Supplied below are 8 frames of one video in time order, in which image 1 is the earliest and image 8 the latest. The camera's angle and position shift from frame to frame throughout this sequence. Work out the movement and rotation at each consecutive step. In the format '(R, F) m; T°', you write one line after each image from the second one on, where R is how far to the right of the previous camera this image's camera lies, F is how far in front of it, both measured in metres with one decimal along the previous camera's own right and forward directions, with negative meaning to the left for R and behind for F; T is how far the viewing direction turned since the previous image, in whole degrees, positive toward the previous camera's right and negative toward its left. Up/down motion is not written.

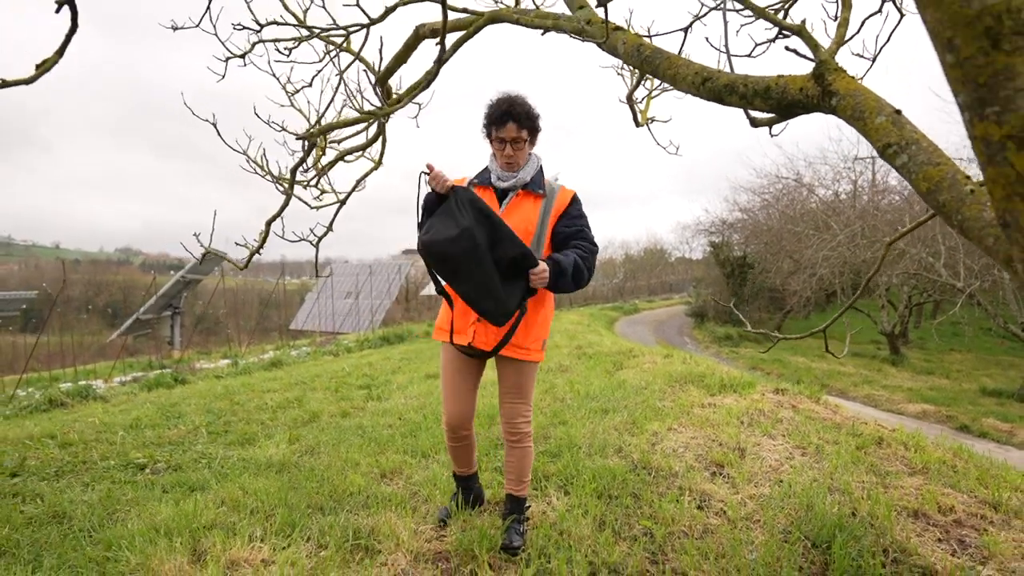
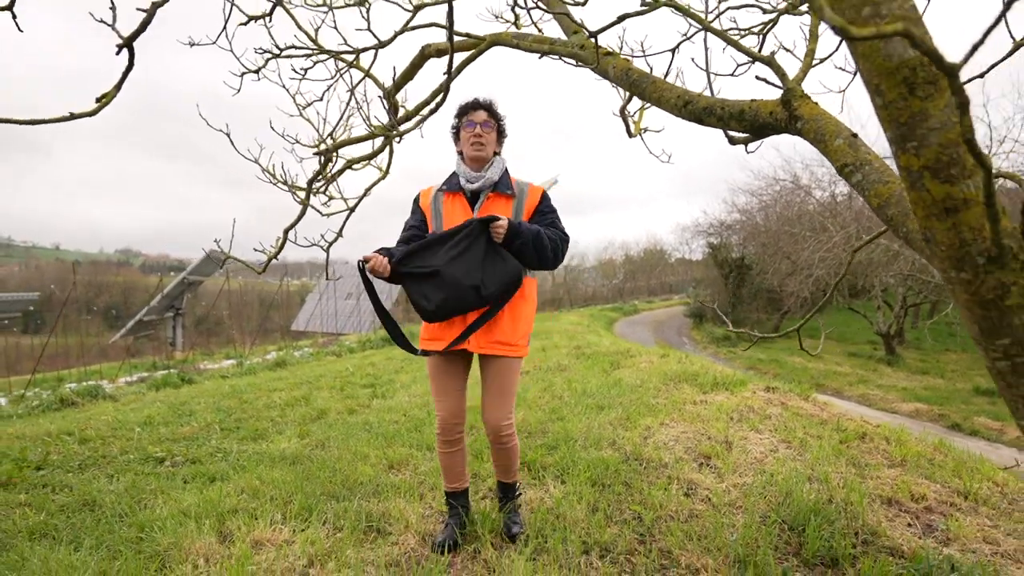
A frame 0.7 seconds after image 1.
(0.0, -0.2) m; 0°
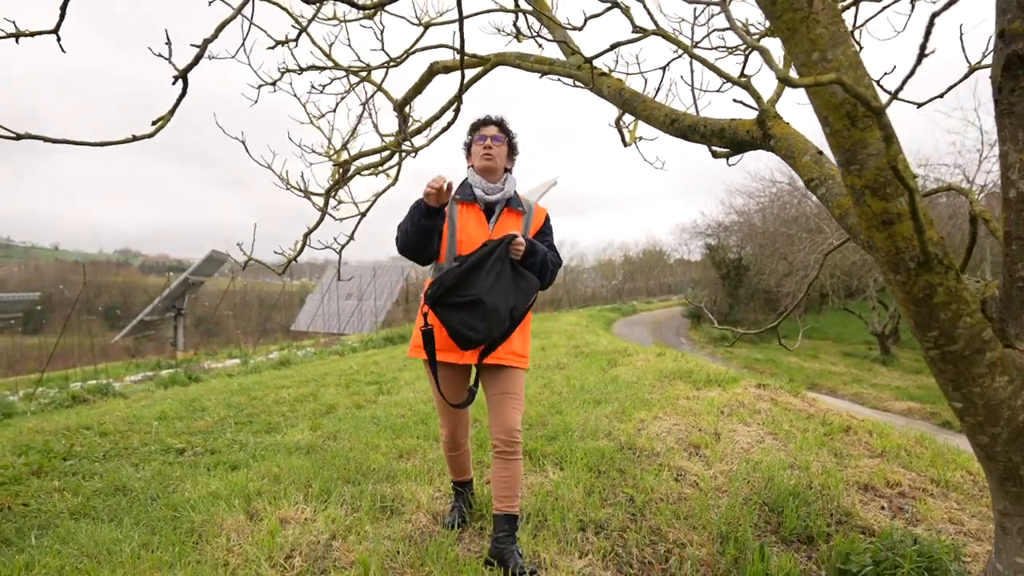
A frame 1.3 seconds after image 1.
(0.0, -0.2) m; 0°
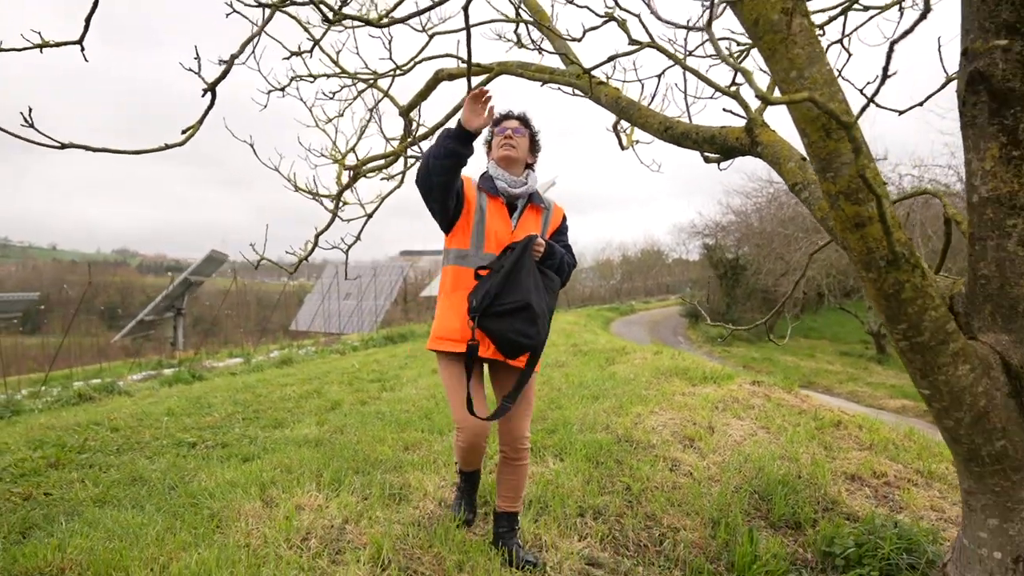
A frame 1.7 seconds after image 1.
(0.0, -0.1) m; 0°
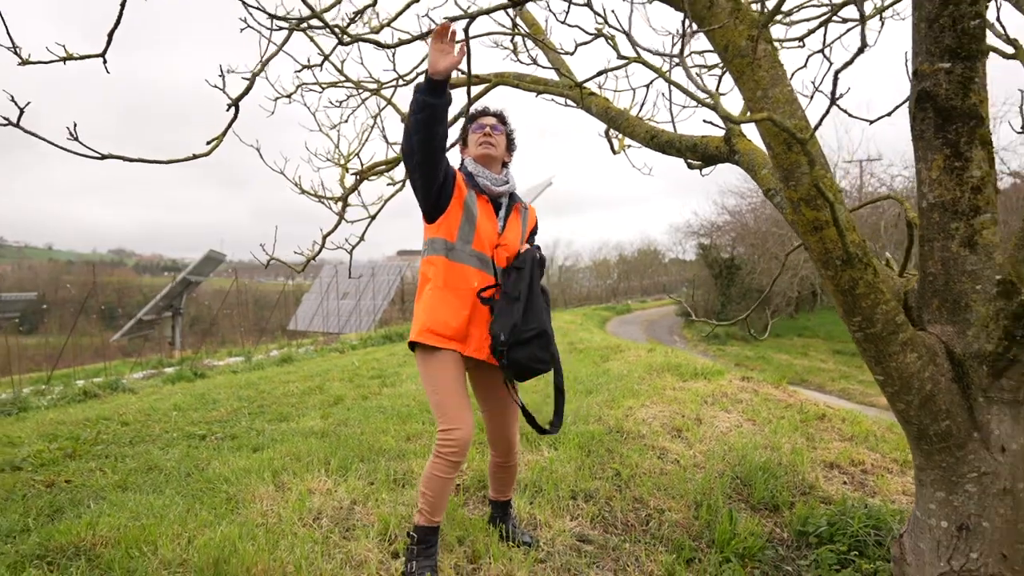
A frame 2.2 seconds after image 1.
(0.0, -0.2) m; 0°
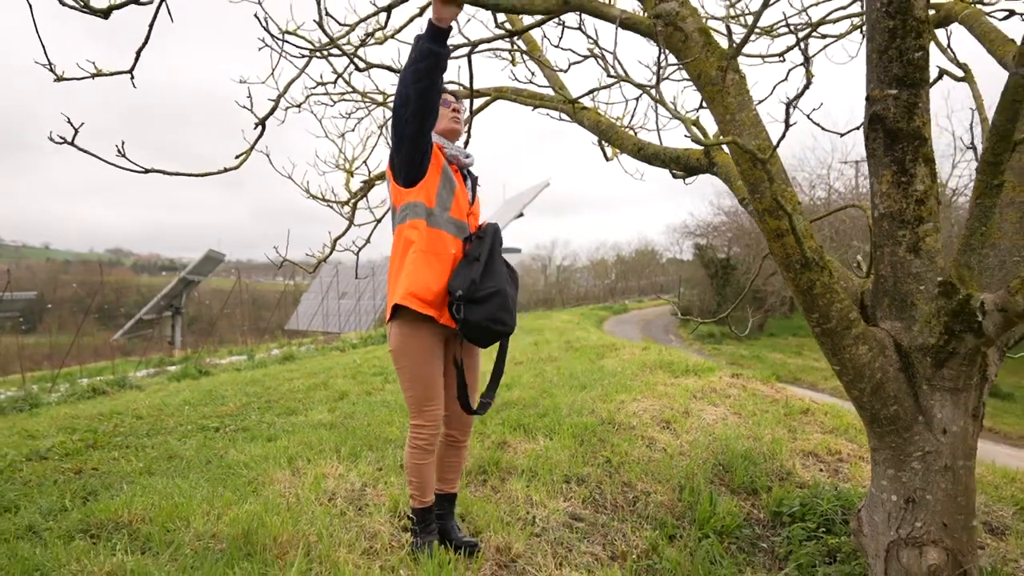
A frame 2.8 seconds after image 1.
(0.0, -0.2) m; 0°
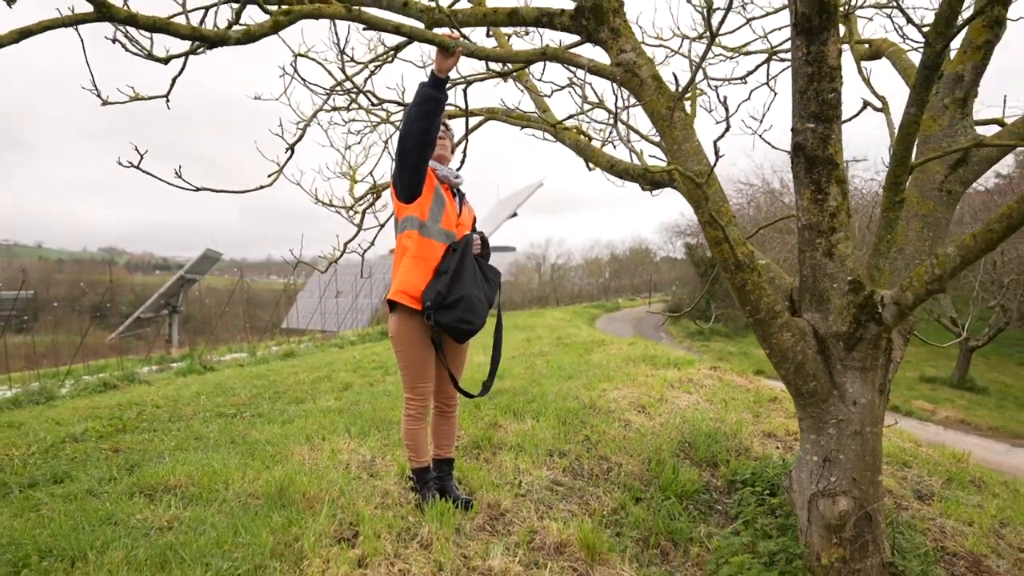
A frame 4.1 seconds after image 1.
(0.0, -0.5) m; +1°
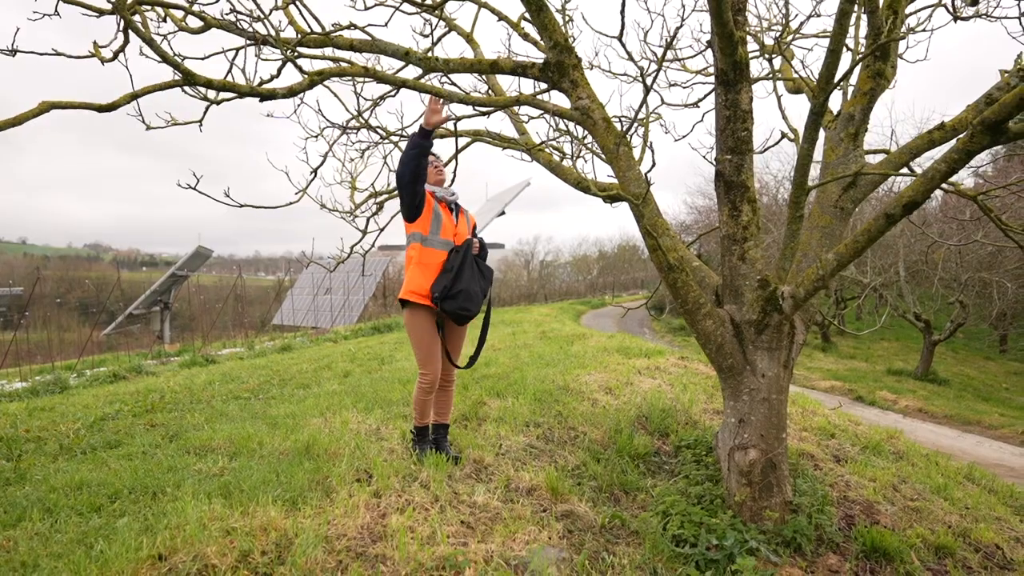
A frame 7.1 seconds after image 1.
(0.0, -0.7) m; +1°
